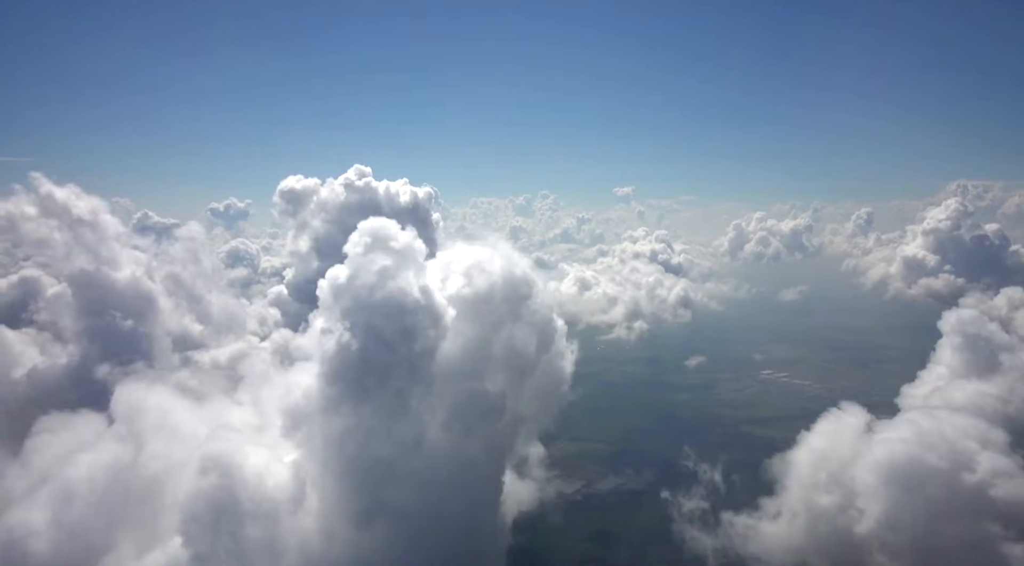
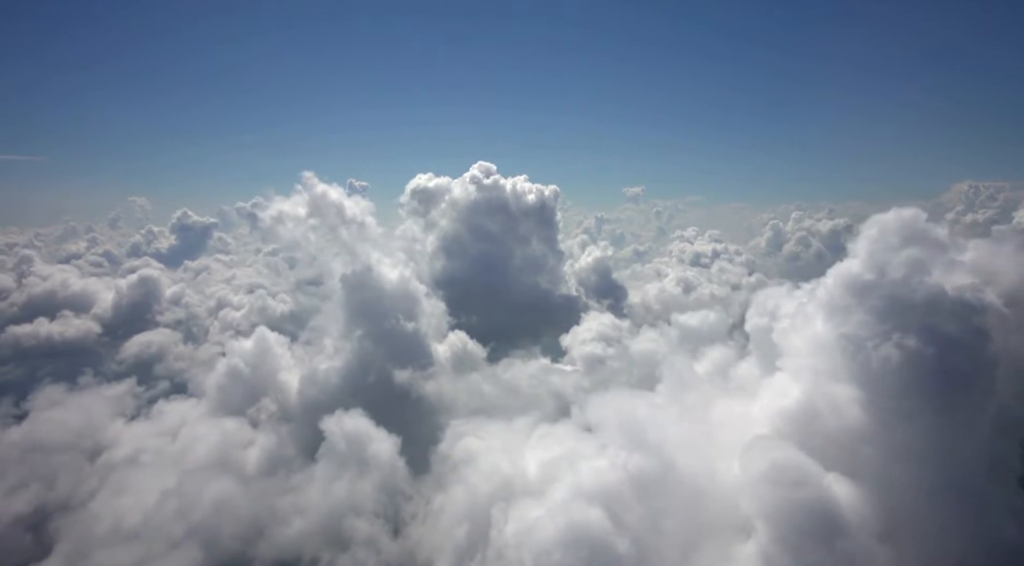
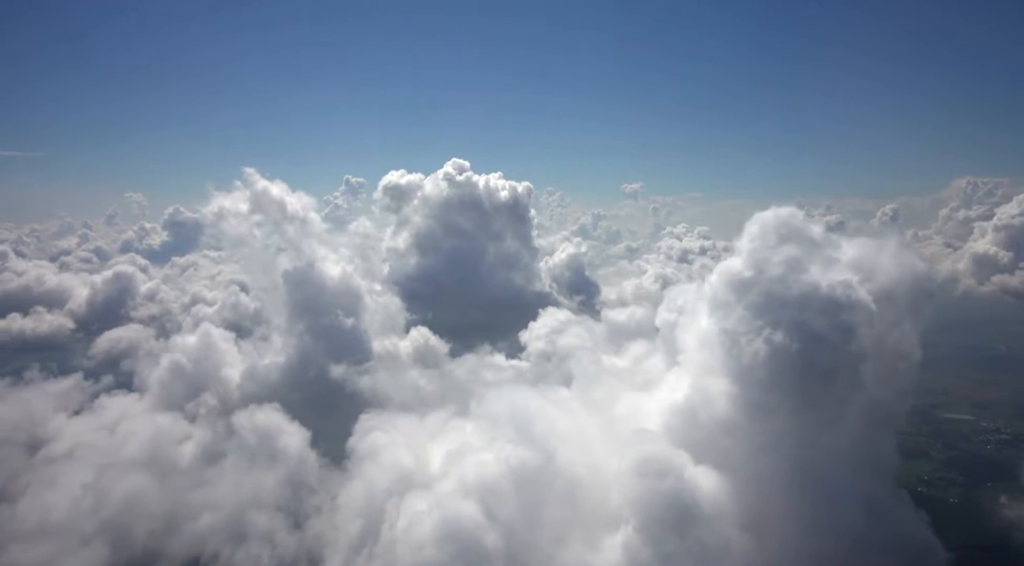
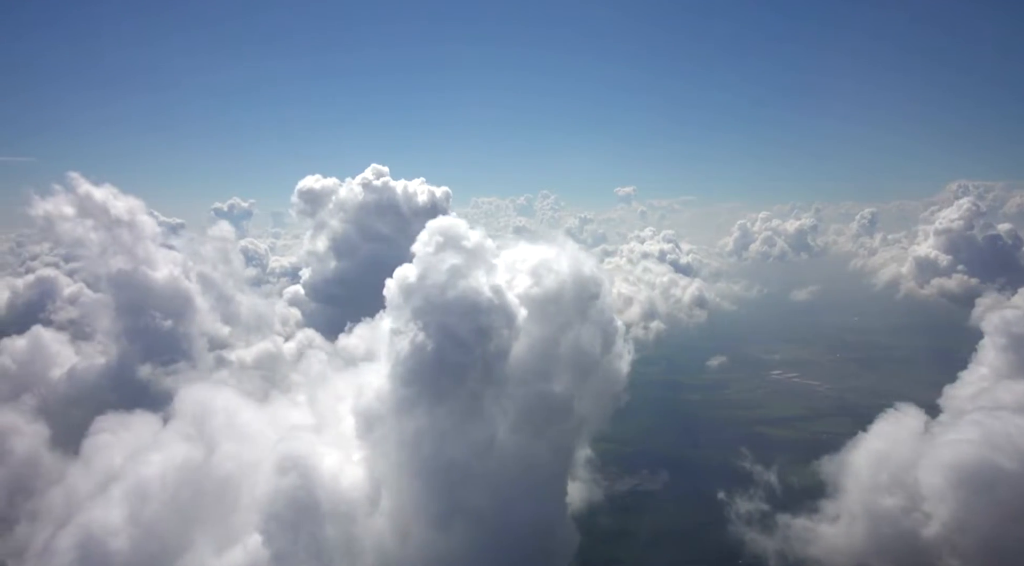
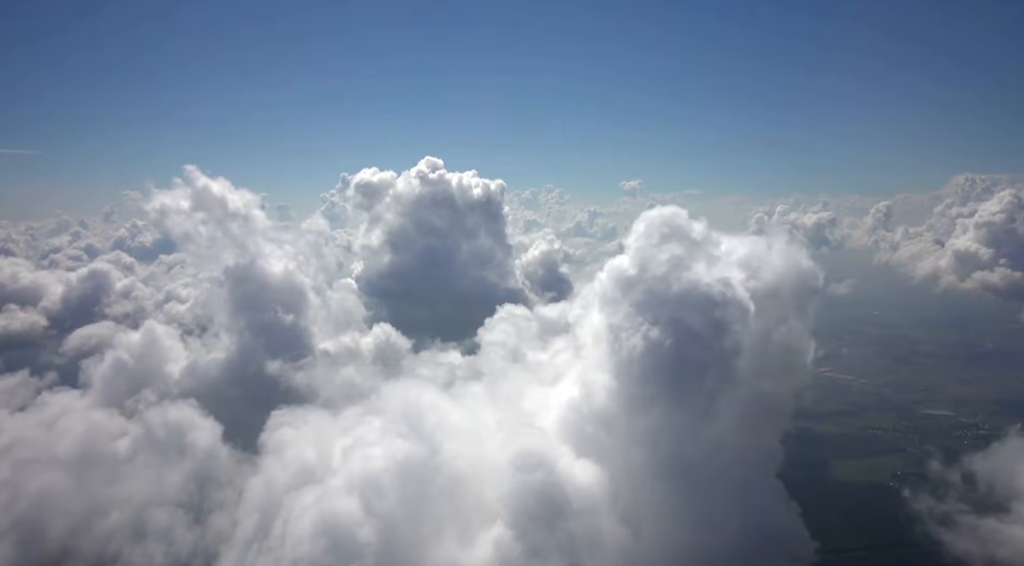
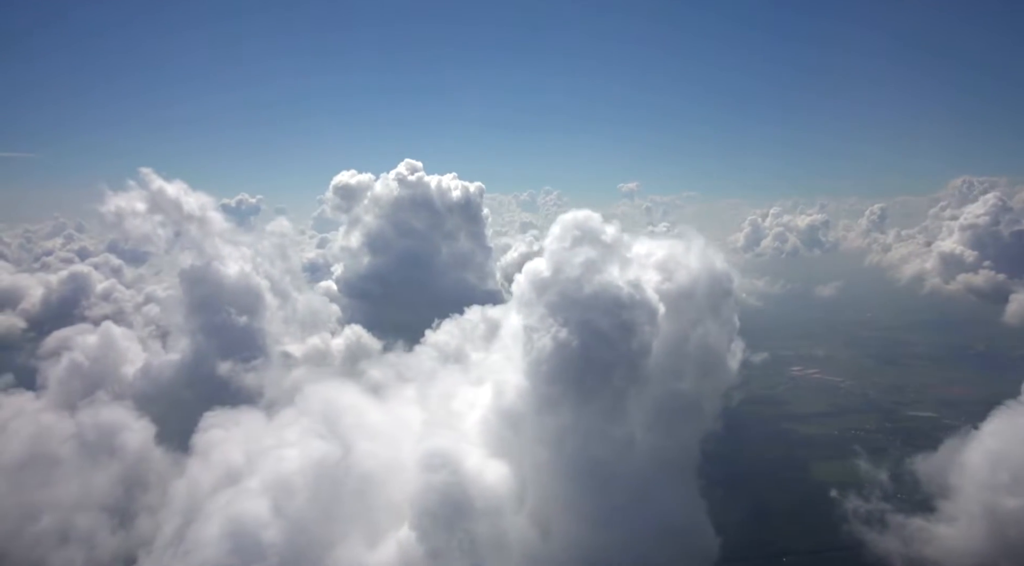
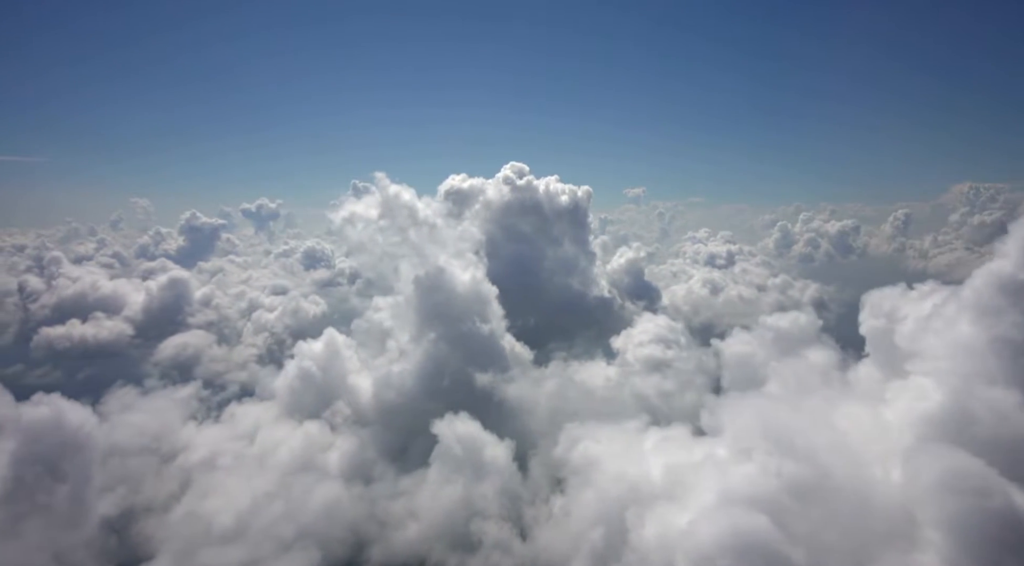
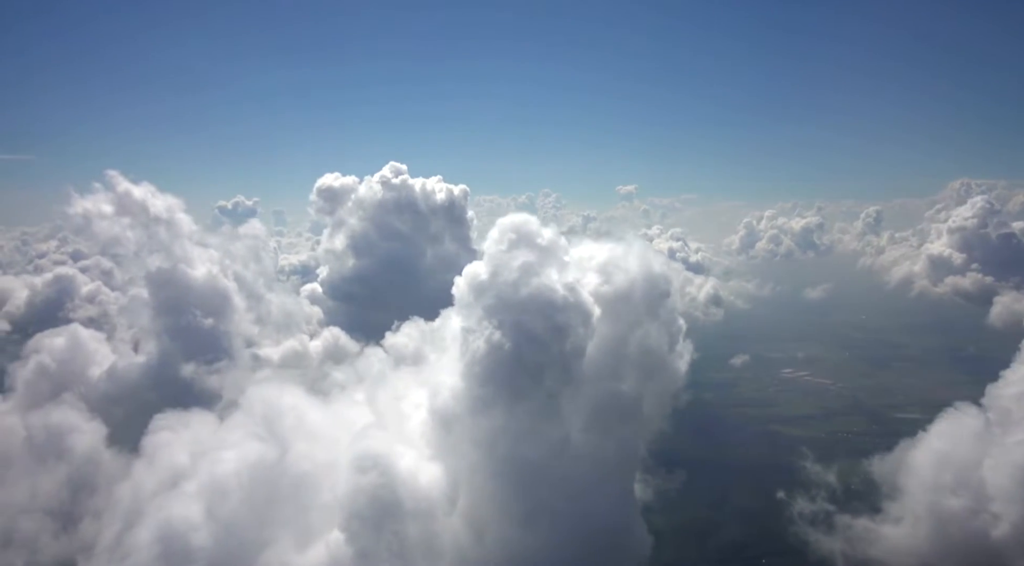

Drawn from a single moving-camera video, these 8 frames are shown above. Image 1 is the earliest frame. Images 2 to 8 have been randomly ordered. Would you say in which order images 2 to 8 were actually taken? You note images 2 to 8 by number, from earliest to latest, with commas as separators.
4, 8, 6, 5, 3, 2, 7
